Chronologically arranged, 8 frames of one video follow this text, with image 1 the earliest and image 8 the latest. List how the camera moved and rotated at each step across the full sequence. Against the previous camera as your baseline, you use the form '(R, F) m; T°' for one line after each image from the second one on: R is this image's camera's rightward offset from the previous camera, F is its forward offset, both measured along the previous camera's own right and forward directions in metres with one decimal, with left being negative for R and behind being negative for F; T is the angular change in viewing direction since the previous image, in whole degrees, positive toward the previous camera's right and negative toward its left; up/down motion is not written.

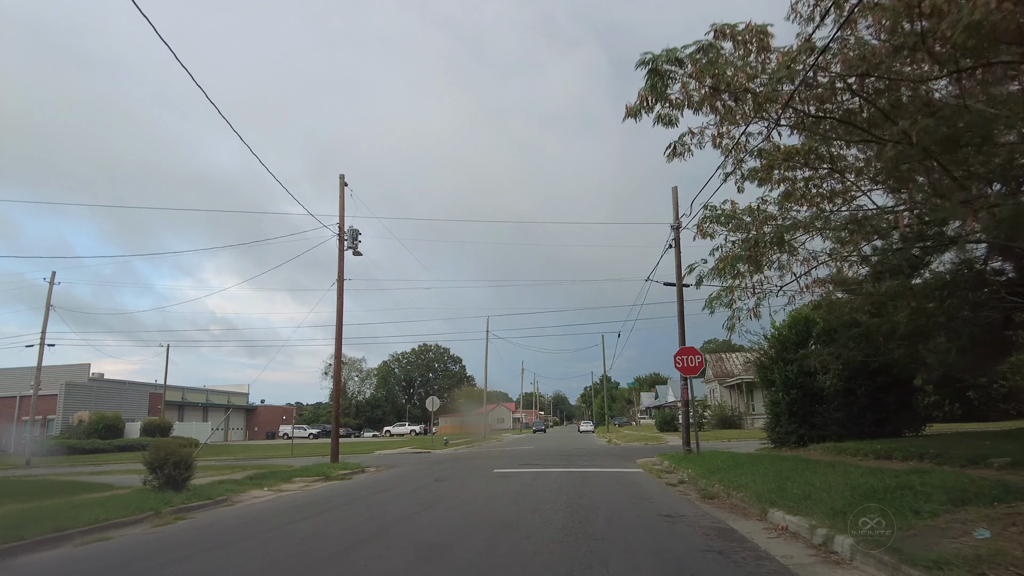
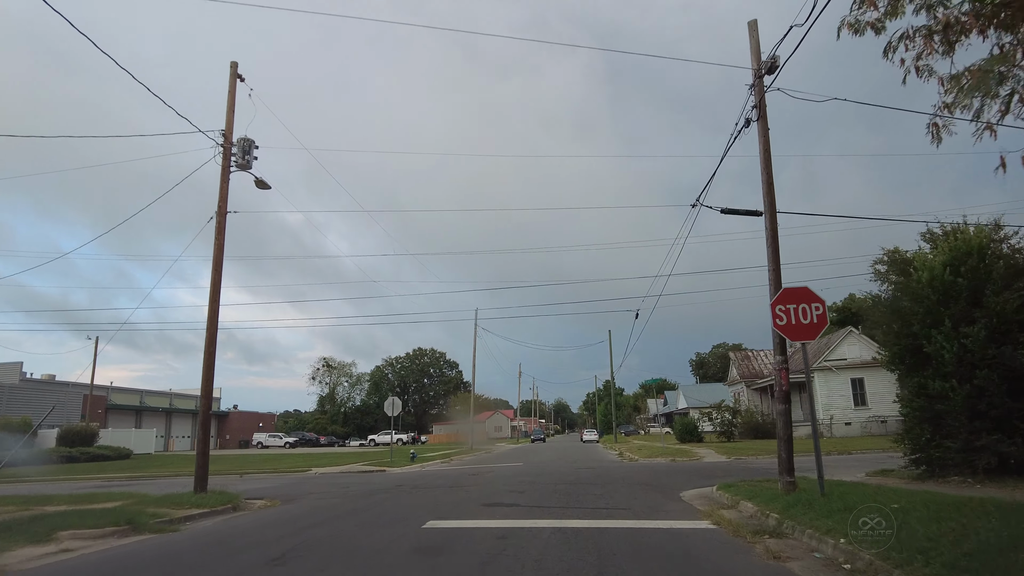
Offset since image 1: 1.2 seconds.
(+0.8, +7.9) m; 0°
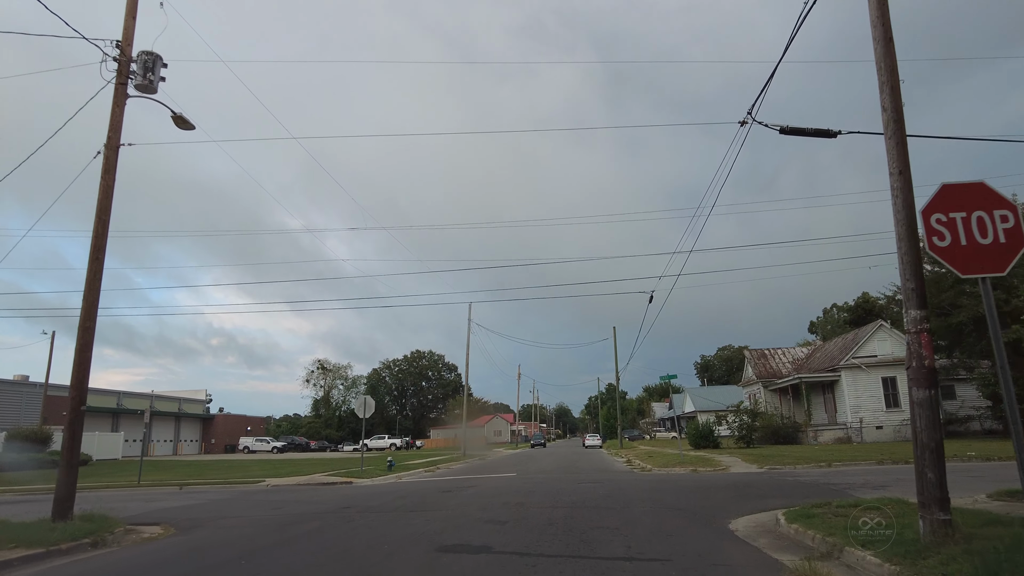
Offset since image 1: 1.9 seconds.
(+0.4, +3.8) m; 0°
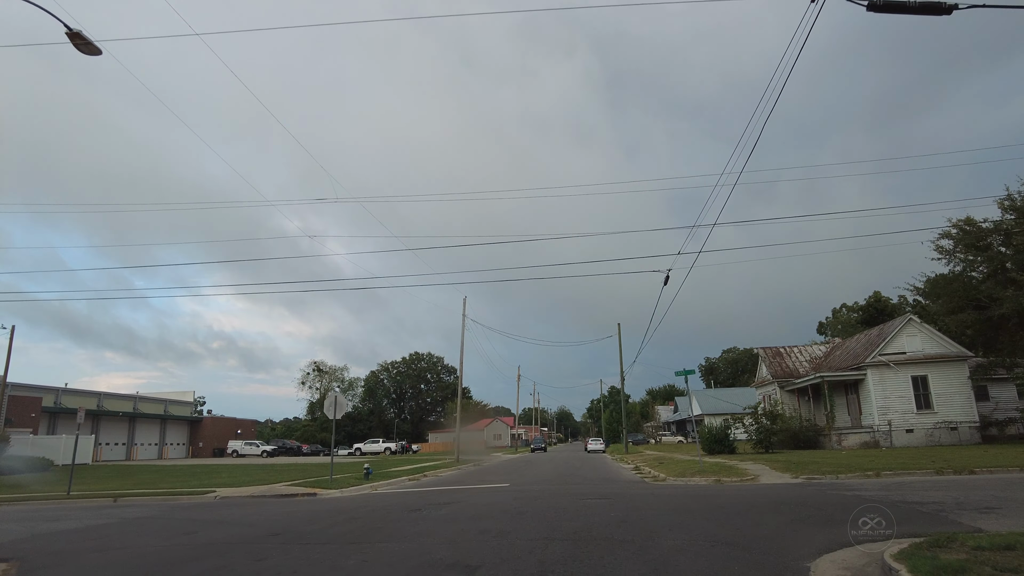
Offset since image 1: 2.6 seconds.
(+0.3, +3.0) m; 0°
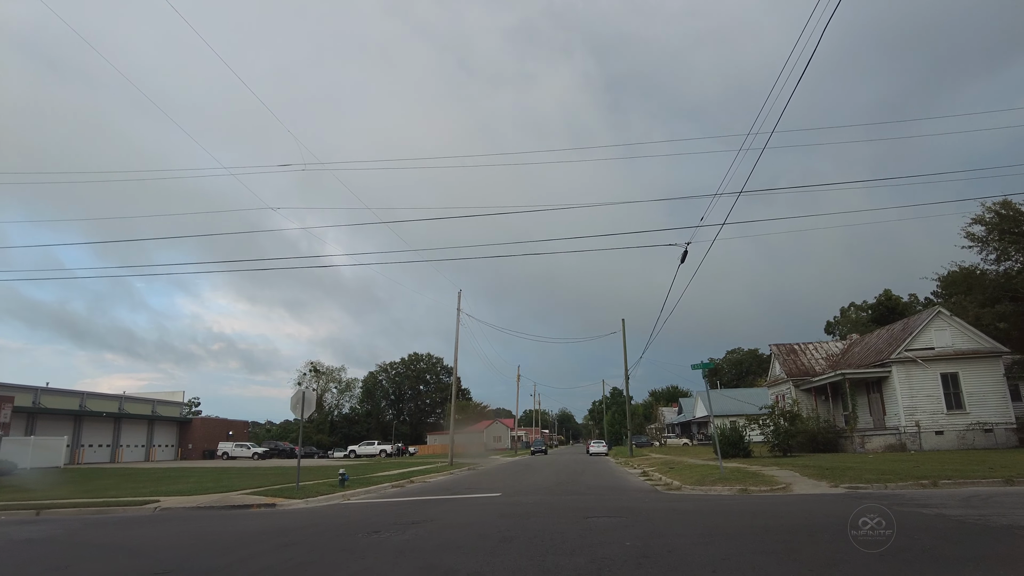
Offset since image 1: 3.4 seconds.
(+0.3, +2.5) m; 0°
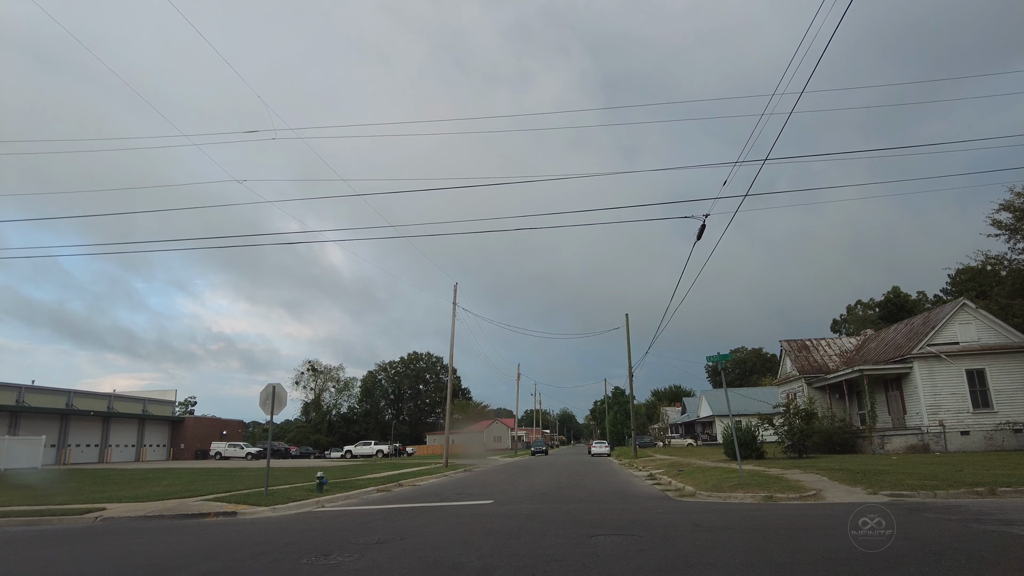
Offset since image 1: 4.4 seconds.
(+0.2, +1.9) m; 0°
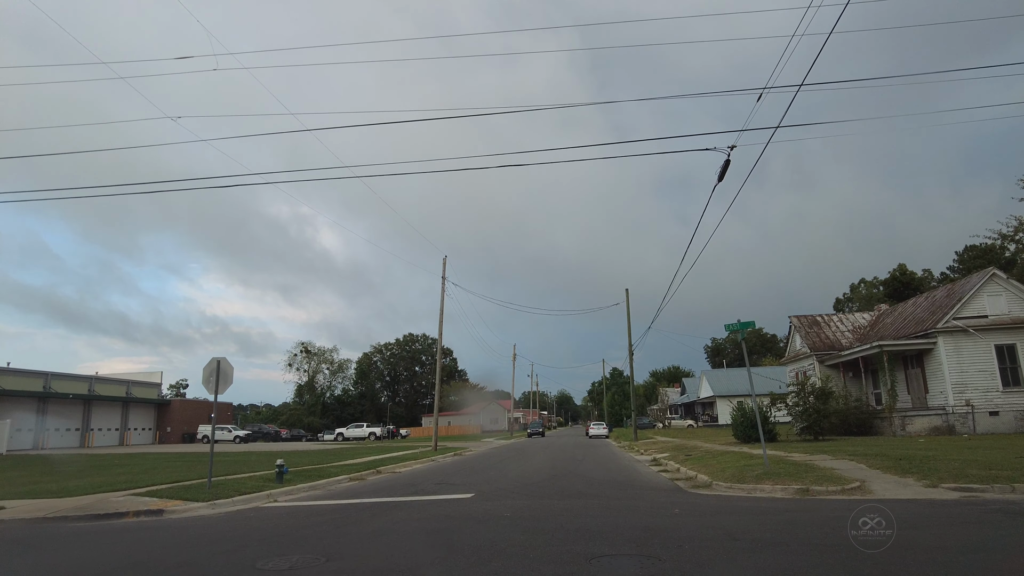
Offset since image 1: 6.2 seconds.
(+0.3, +2.4) m; 0°
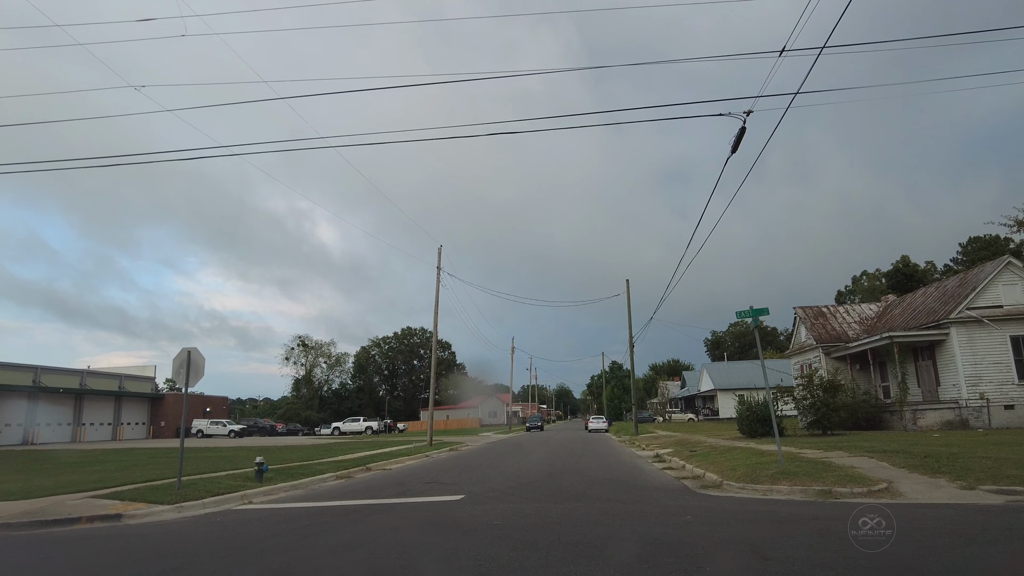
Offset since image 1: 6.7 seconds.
(+0.1, +1.1) m; 0°
